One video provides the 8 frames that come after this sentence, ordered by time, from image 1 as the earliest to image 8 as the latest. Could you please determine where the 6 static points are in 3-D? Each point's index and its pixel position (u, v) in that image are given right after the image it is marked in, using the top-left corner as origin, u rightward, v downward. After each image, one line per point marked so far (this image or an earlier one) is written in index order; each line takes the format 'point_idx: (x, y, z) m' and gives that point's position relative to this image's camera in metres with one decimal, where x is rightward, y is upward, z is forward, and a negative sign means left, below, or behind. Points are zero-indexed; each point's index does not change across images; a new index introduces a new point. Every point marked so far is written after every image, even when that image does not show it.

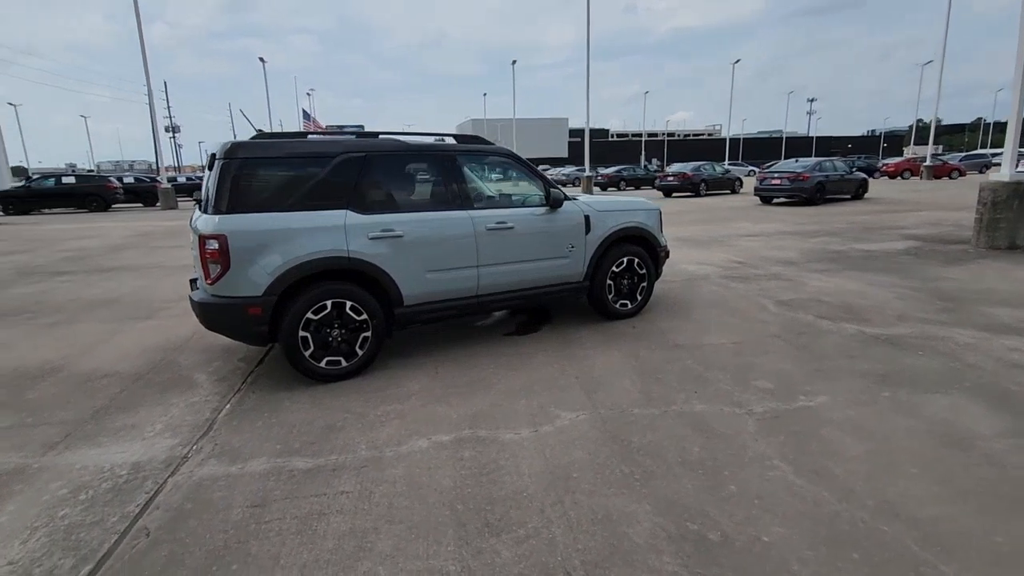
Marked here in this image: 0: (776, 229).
0: (+6.6, +1.5, +13.5) m
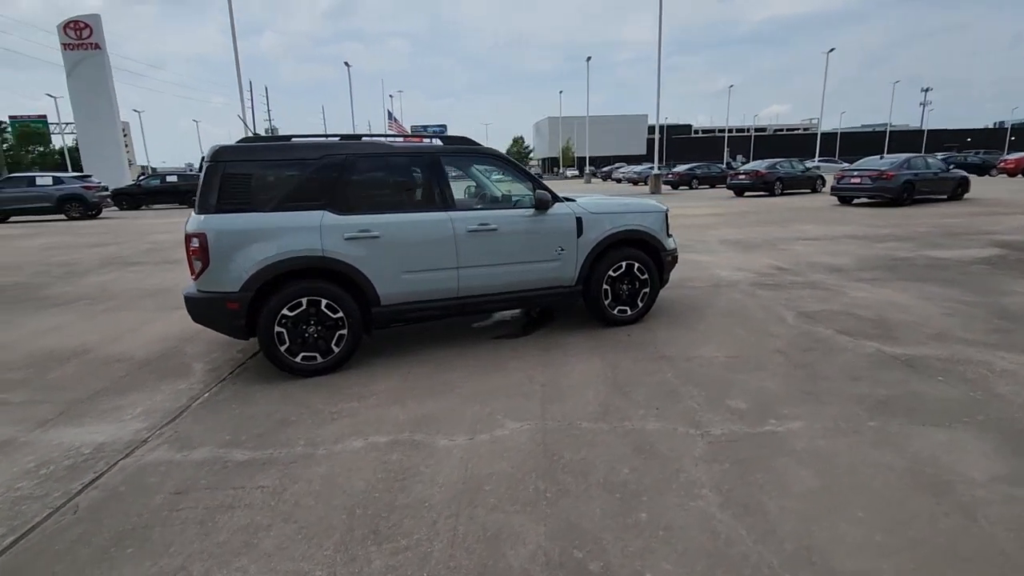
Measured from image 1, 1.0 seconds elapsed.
0: (+7.6, +1.3, +12.4) m
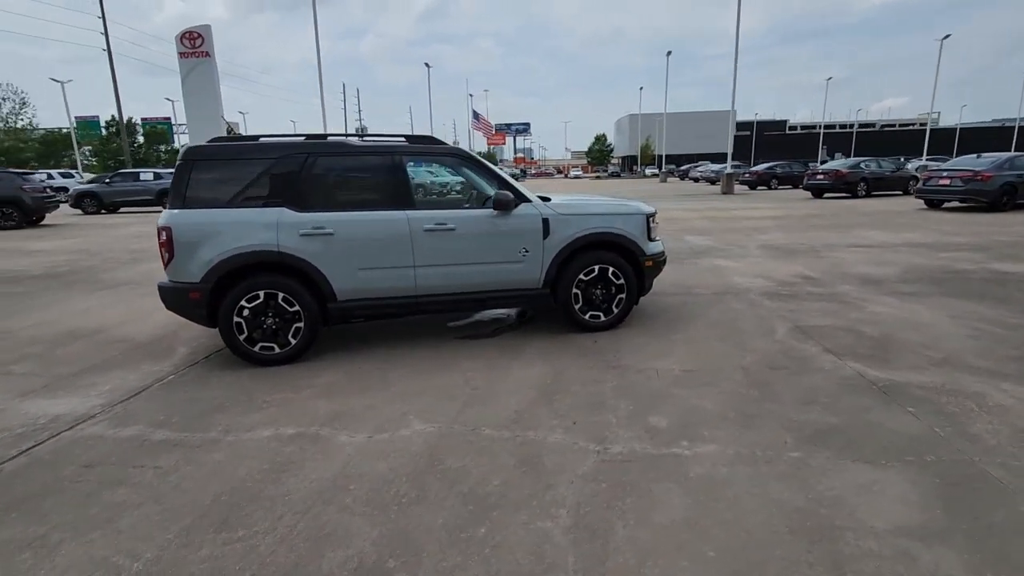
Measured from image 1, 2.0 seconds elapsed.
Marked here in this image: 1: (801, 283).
0: (+8.2, +1.0, +11.1) m
1: (+4.0, +0.1, +7.5) m
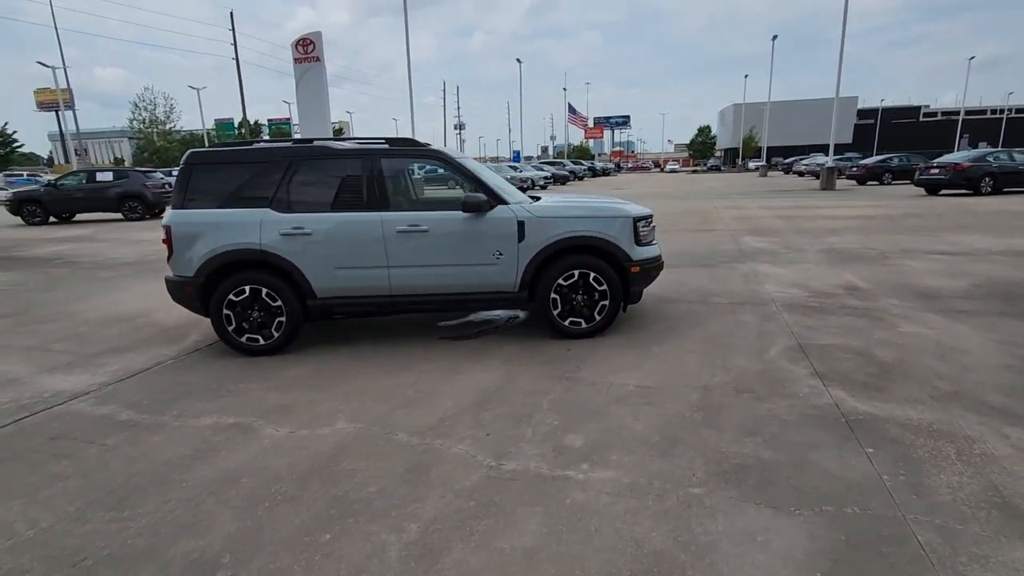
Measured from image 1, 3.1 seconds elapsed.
0: (+8.9, +0.7, +9.5) m
1: (+4.0, -0.1, +6.7) m
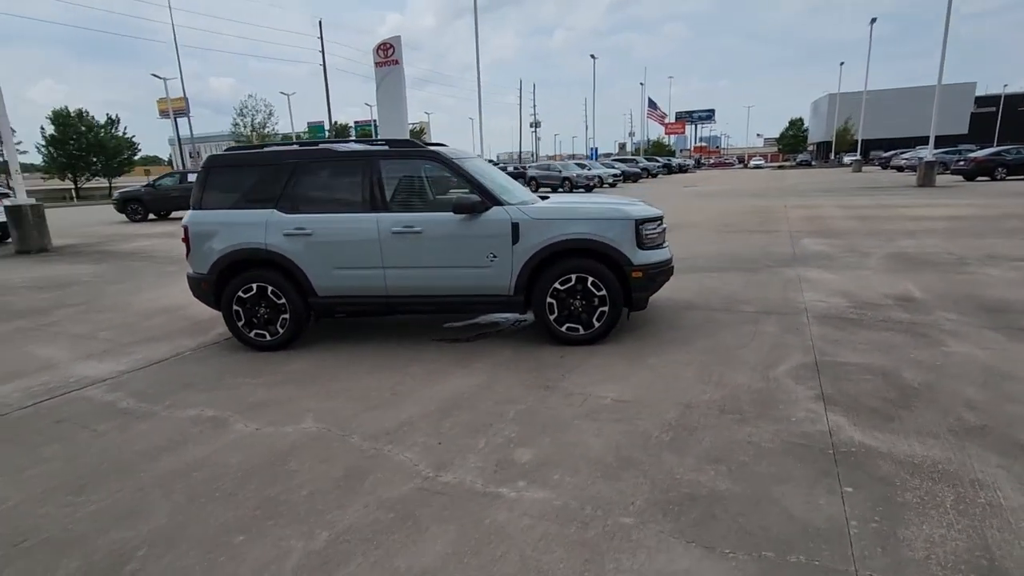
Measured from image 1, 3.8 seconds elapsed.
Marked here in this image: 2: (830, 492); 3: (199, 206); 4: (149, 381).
0: (+9.3, +0.5, +8.1) m
1: (+4.2, -0.2, +6.0) m
2: (+1.6, -1.0, +2.8) m
3: (-3.2, +0.8, +5.5) m
4: (-3.2, -0.8, +4.8) m
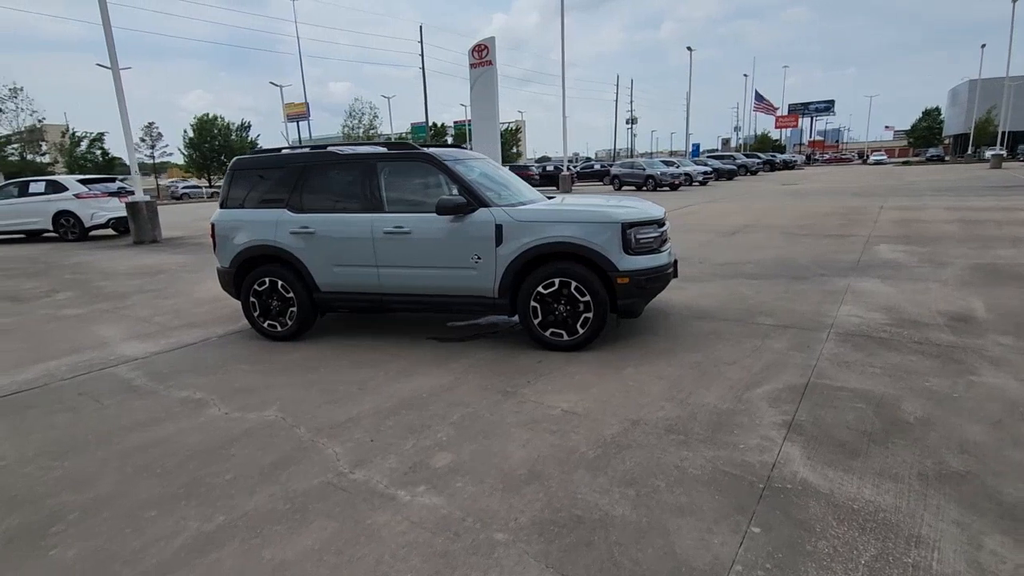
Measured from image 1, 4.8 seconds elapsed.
0: (+9.6, +0.2, +6.4) m
1: (+4.1, -0.3, +5.2) m
2: (+1.0, -1.1, +2.5) m
3: (-3.2, +0.9, +6.0) m
4: (-3.4, -0.7, +5.4) m
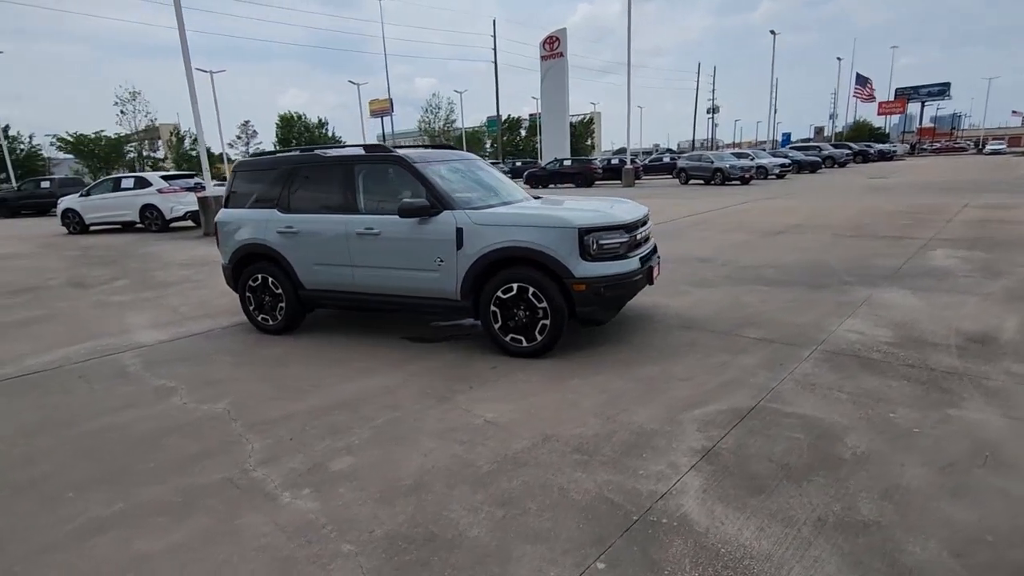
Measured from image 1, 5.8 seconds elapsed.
0: (+9.3, -0.1, +5.1) m
1: (+3.7, -0.5, +4.6) m
2: (+0.3, -1.2, +2.4) m
3: (-3.4, +1.0, +6.4) m
4: (-3.7, -0.7, +5.8) m
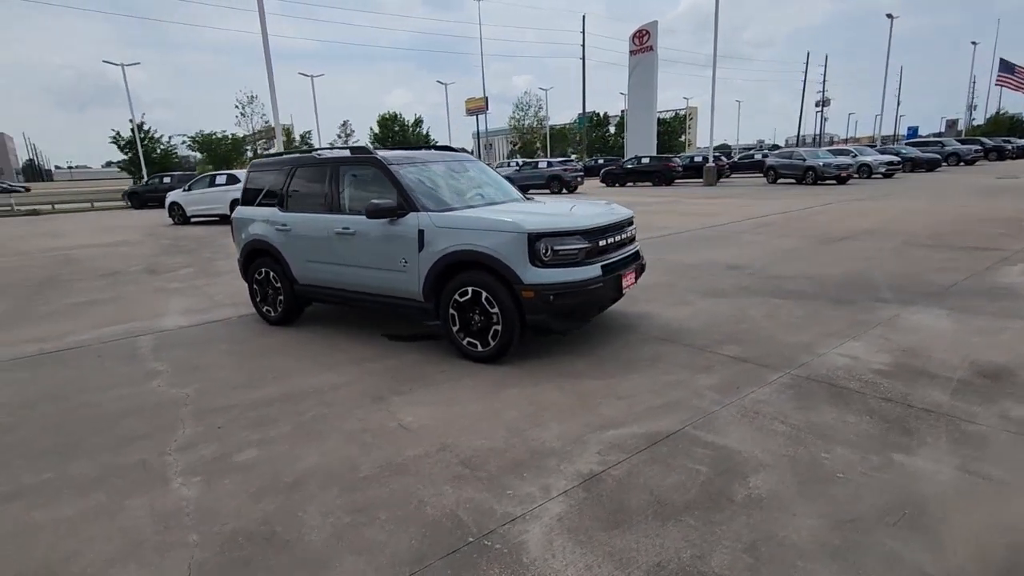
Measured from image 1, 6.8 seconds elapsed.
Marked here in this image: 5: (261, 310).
0: (+8.9, -0.4, +3.5) m
1: (+3.2, -0.7, +4.0) m
2: (-0.6, -1.3, +2.3) m
3: (-3.4, +1.1, +6.9) m
4: (-3.9, -0.6, +6.3) m
5: (-3.1, -0.3, +6.7) m
